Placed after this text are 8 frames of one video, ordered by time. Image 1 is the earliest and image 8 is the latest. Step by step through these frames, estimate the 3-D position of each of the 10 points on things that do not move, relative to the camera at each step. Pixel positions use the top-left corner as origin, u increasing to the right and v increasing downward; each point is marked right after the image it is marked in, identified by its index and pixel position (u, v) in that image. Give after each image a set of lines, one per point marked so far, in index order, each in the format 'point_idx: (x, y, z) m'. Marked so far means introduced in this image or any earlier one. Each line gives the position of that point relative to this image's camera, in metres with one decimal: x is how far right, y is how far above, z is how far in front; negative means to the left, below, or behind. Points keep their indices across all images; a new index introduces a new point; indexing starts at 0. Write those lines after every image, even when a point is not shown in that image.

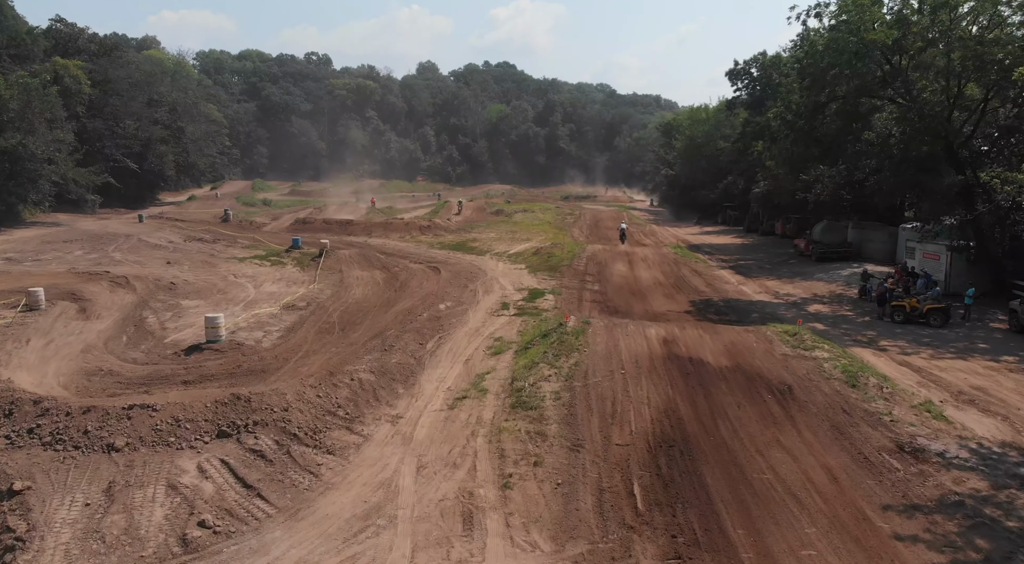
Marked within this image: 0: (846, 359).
0: (+6.8, -1.6, +16.8) m
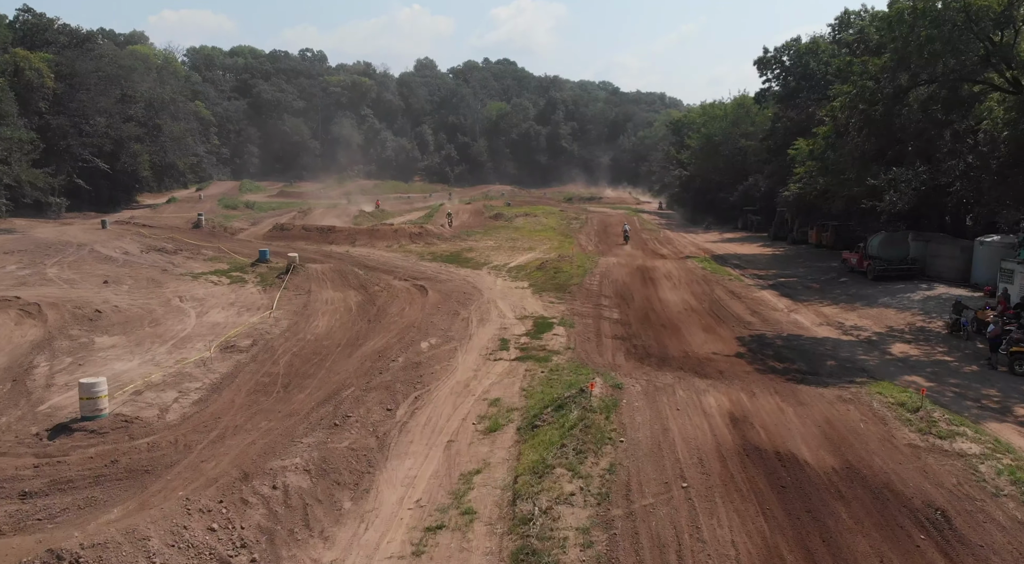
0: (+6.8, -2.4, +11.4) m
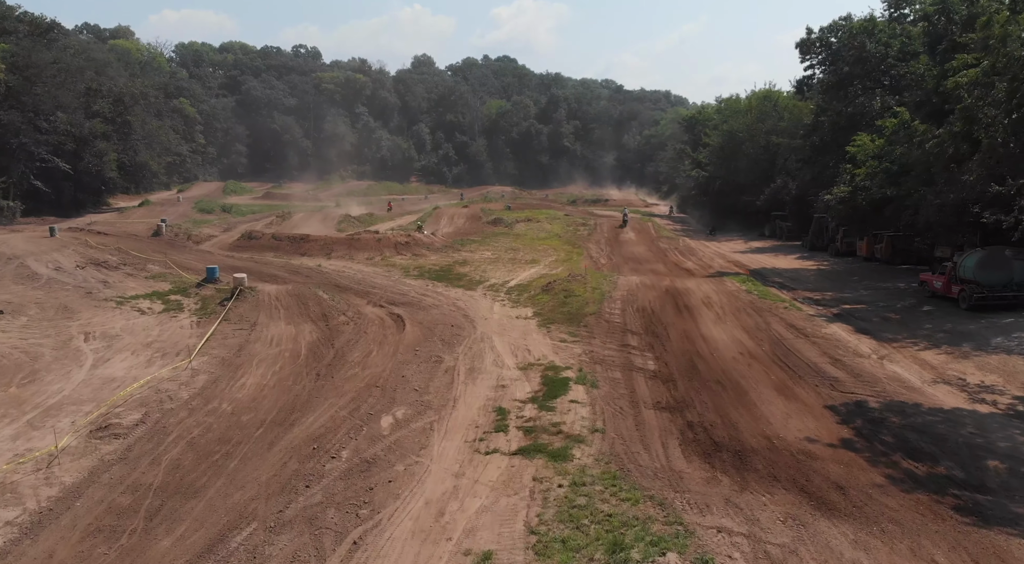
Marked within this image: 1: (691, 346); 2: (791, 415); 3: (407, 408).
0: (+6.8, -3.2, +5.4) m
1: (+4.2, -1.5, +19.5) m
2: (+4.8, -2.3, +14.3) m
3: (-1.8, -2.3, +15.0) m
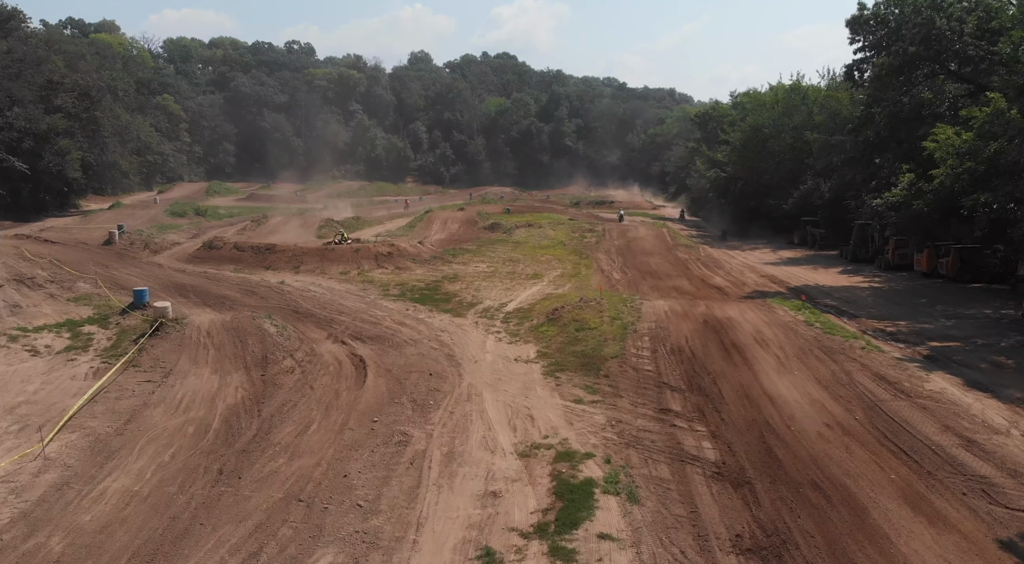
0: (+6.8, -3.9, 0.0) m
1: (+4.2, -2.3, +14.1) m
2: (+4.7, -3.0, +8.9) m
3: (-1.9, -3.0, +9.6) m
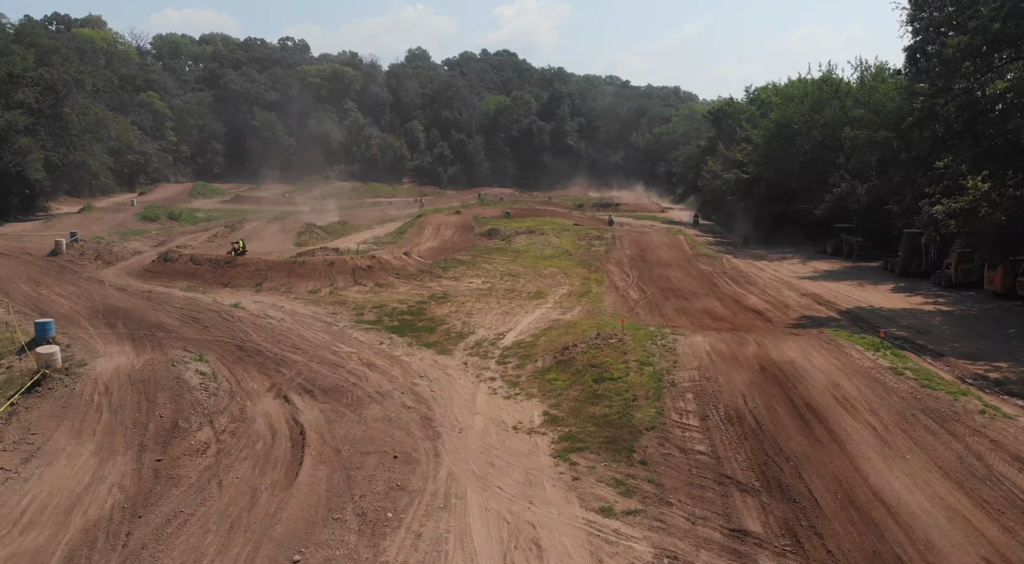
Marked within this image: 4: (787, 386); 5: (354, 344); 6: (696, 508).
0: (+6.7, -4.6, -4.8) m
1: (+4.1, -2.9, +9.4) m
2: (+4.7, -3.7, +4.1) m
3: (-1.9, -3.7, +4.8) m
4: (+4.9, -1.8, +15.2) m
5: (-3.7, -1.5, +20.2) m
6: (+2.3, -2.8, +10.4) m
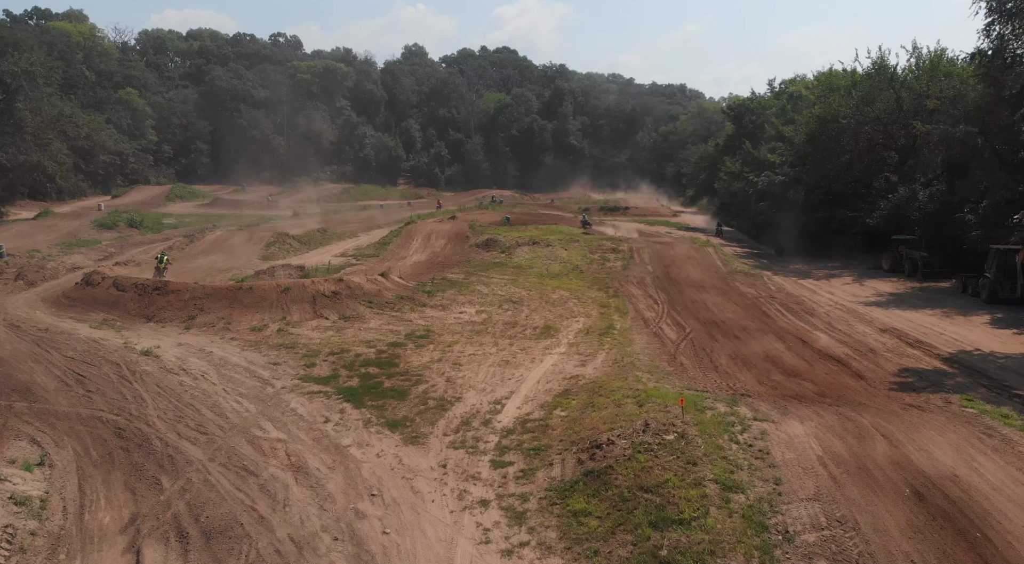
0: (+6.7, -5.5, -10.8) m
1: (+4.2, -3.8, +3.4) m
2: (+4.7, -4.5, -1.9) m
3: (-1.9, -4.5, -1.2) m
4: (+4.9, -2.7, +9.2) m
5: (-3.7, -2.4, +14.2) m
6: (+2.3, -3.7, +4.4) m
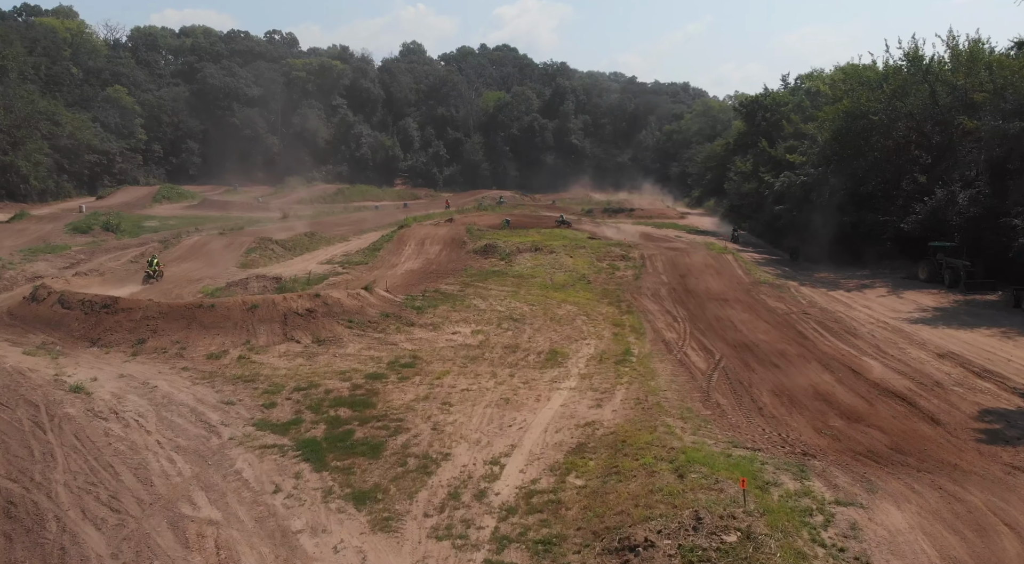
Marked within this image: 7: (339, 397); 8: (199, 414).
0: (+6.8, -5.9, -13.8) m
1: (+4.2, -4.2, +0.4) m
2: (+4.7, -5.0, -4.9) m
3: (-1.9, -4.9, -4.2) m
4: (+5.0, -3.1, +6.2) m
5: (-3.7, -2.8, +11.2) m
6: (+2.3, -4.1, +1.4) m
7: (-3.2, -2.1, +16.0) m
8: (-5.4, -2.3, +14.7) m
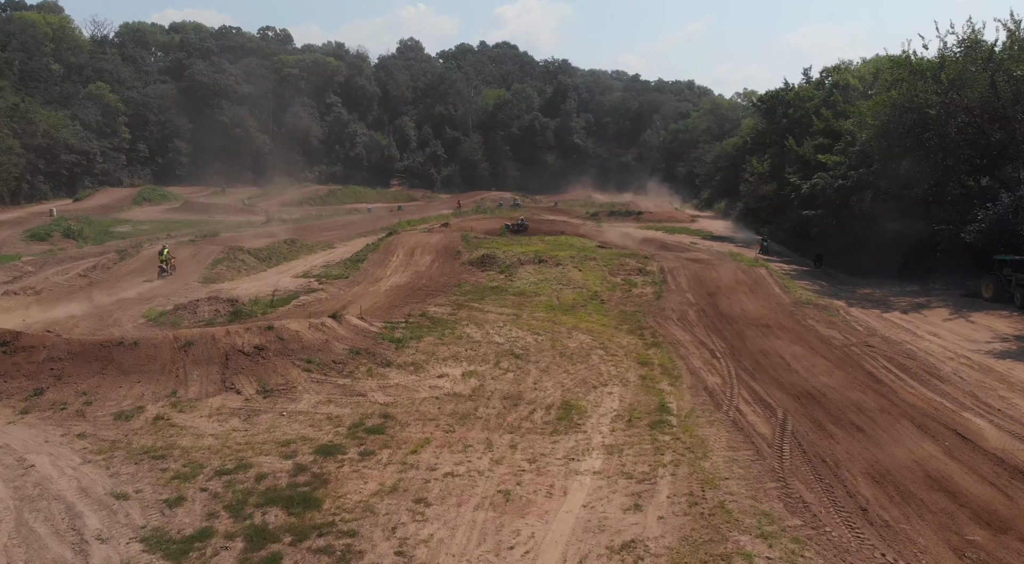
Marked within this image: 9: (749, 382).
0: (+6.8, -6.5, -18.0) m
1: (+4.2, -4.8, -3.8) m
2: (+4.8, -5.6, -9.1) m
3: (-1.9, -5.5, -8.4) m
4: (+5.0, -3.7, +2.0) m
5: (-3.7, -3.4, +7.0) m
6: (+2.3, -4.7, -2.8) m
7: (-3.2, -2.7, +11.8) m
8: (-5.4, -2.9, +10.5) m
9: (+4.6, -2.0, +16.4) m
